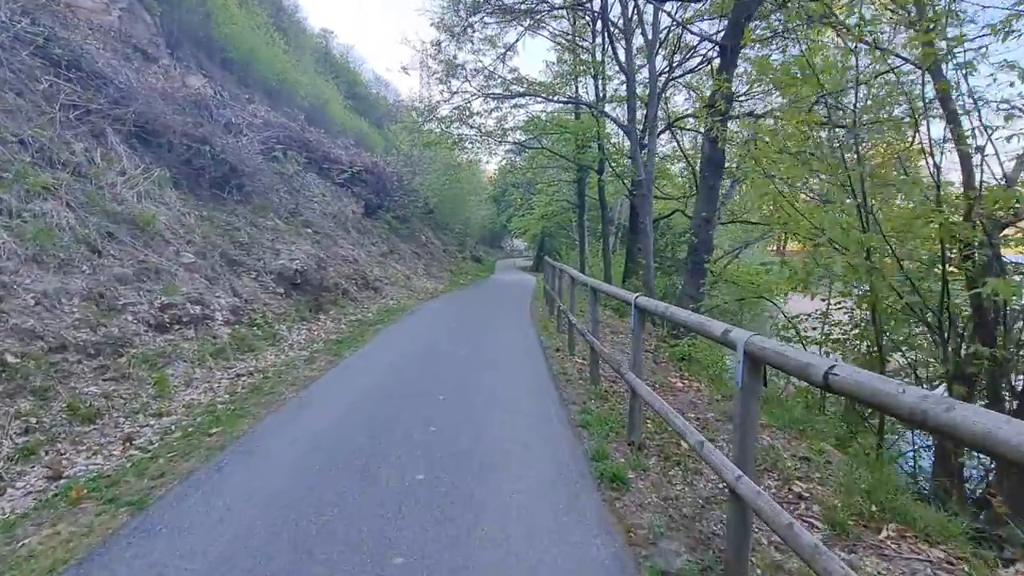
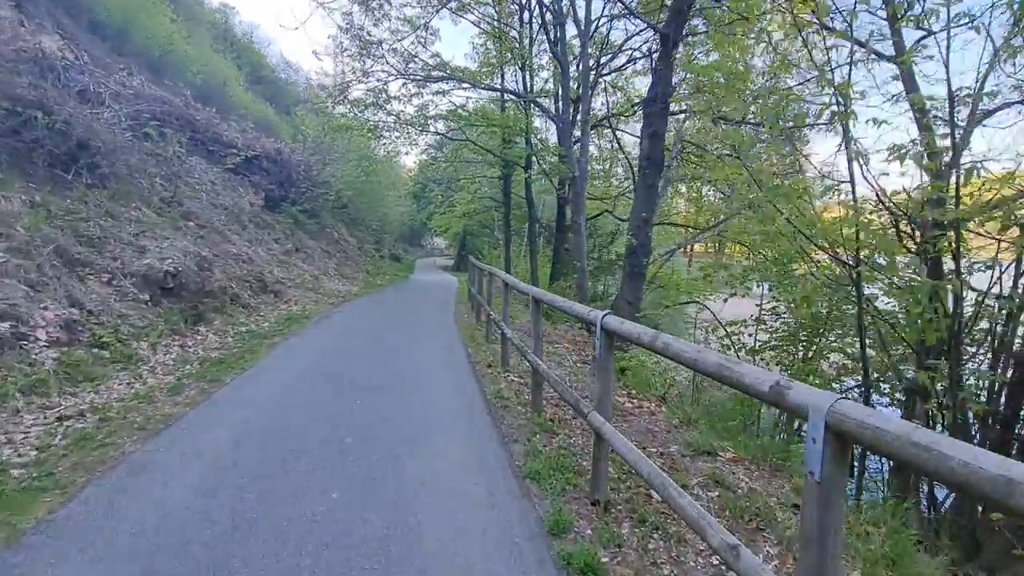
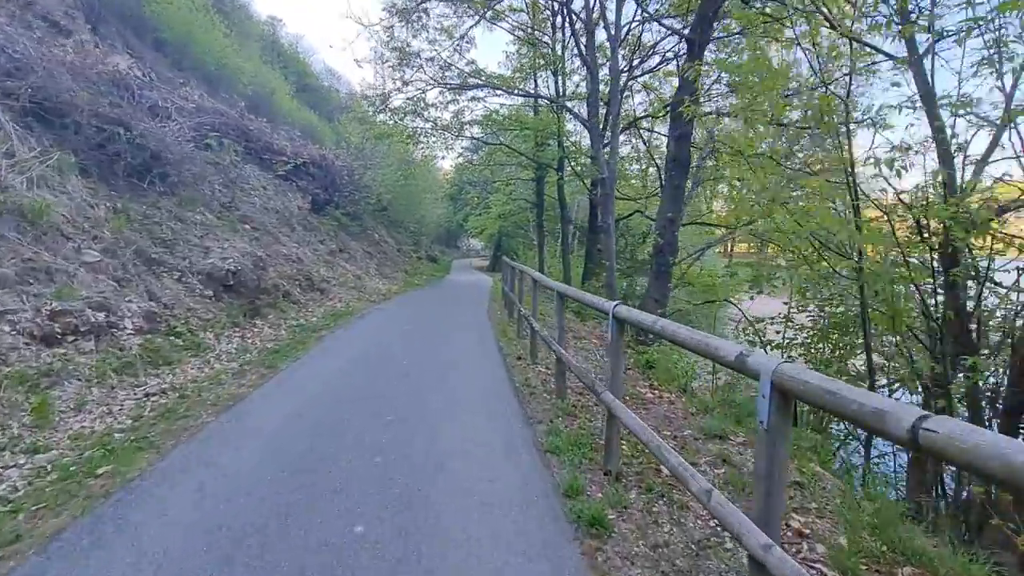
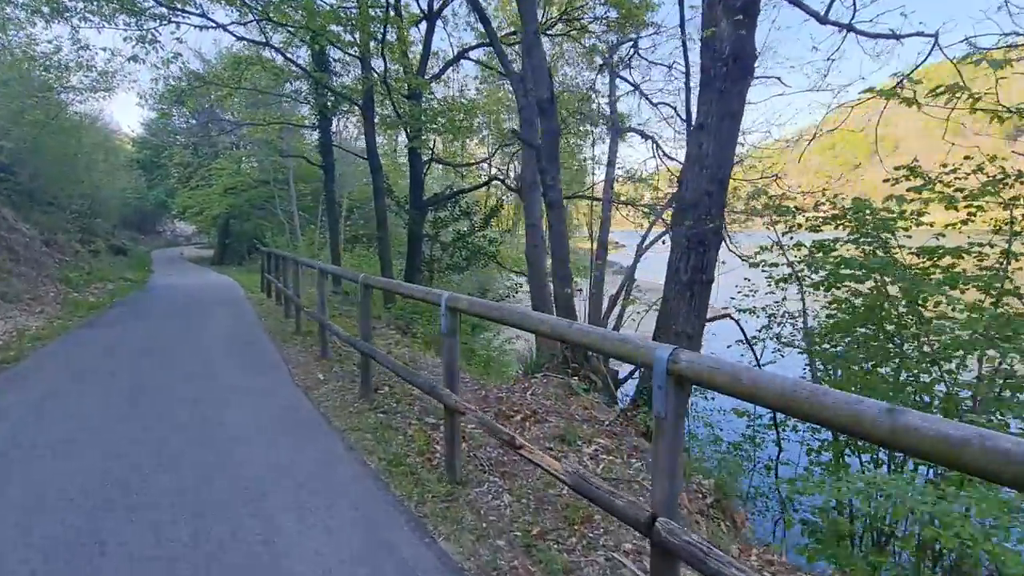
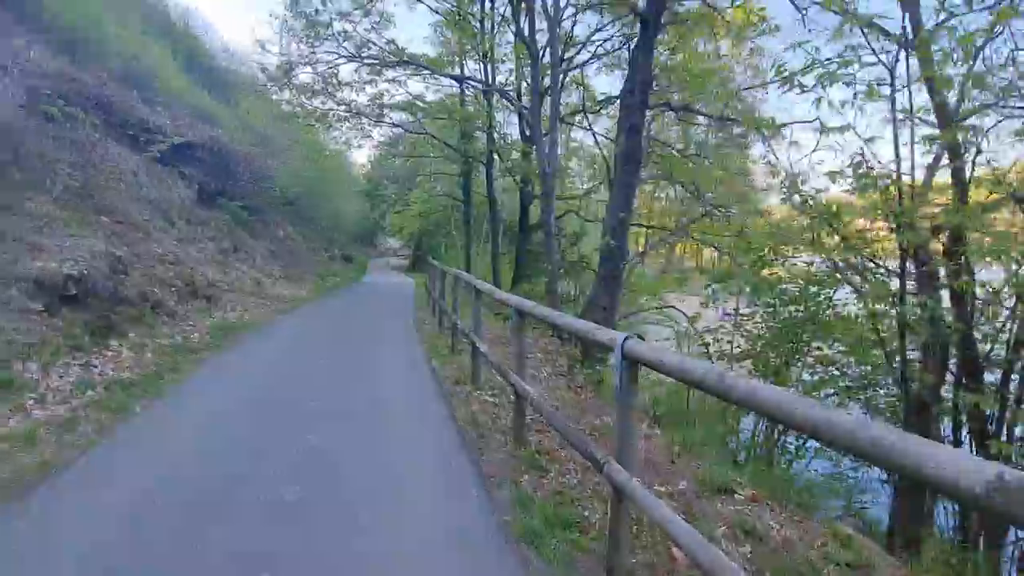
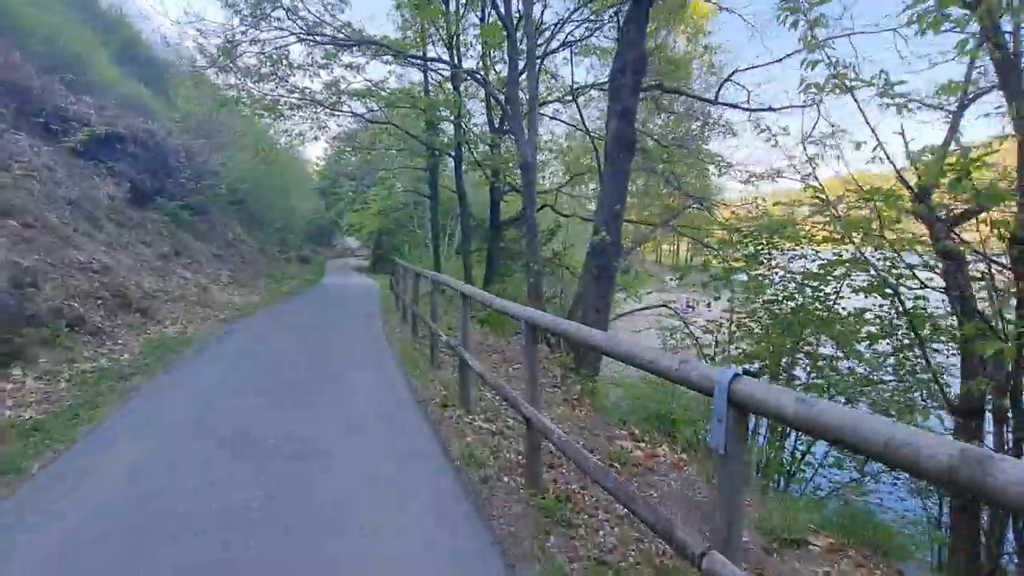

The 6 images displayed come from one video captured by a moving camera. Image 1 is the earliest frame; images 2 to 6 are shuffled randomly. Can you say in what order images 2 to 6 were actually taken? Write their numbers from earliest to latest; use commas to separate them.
3, 2, 5, 6, 4
